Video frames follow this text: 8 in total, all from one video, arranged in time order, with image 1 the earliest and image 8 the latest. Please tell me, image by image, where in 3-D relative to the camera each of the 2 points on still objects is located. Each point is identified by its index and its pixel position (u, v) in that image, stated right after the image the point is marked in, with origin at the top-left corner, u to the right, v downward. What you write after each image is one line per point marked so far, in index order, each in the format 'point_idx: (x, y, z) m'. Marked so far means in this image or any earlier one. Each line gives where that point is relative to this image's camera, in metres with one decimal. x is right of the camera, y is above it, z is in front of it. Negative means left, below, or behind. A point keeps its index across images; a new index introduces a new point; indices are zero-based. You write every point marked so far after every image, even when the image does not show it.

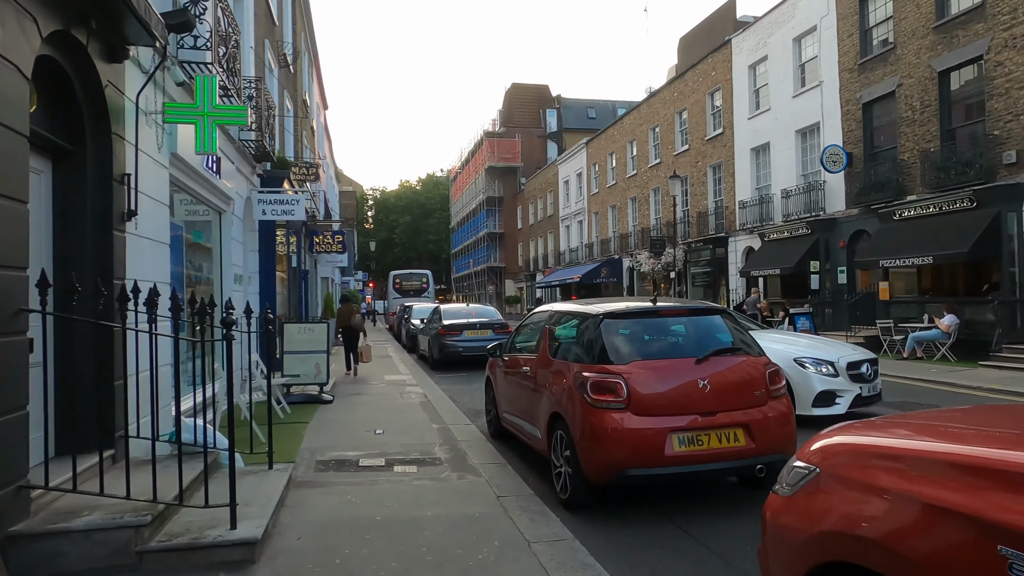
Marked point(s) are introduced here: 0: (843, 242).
0: (+9.2, +1.3, +18.5) m
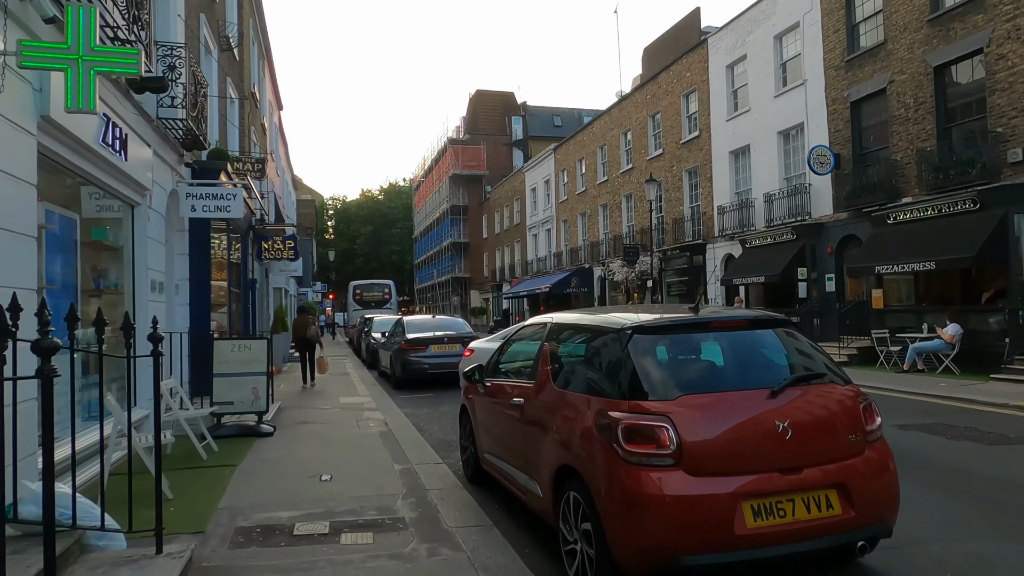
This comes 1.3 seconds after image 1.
0: (+8.4, +1.0, +17.5) m
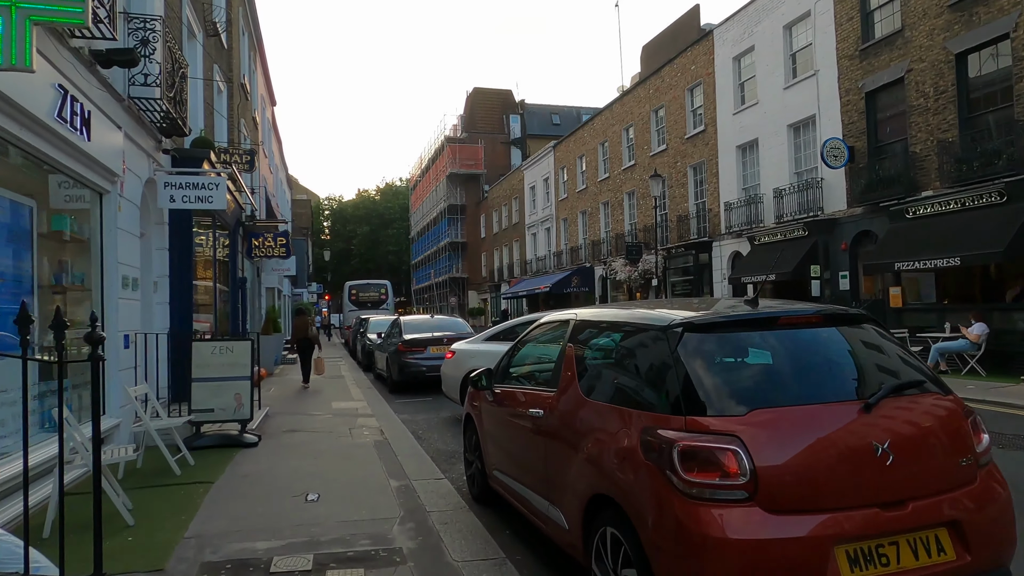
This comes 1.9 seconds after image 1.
0: (+8.4, +1.1, +16.9) m
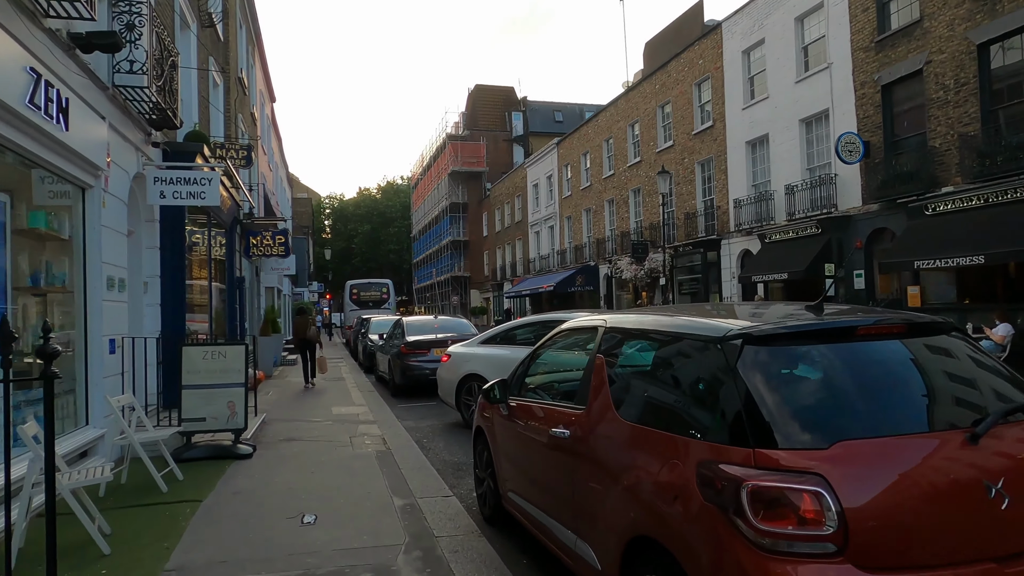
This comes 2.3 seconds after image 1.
0: (+8.5, +1.1, +16.4) m
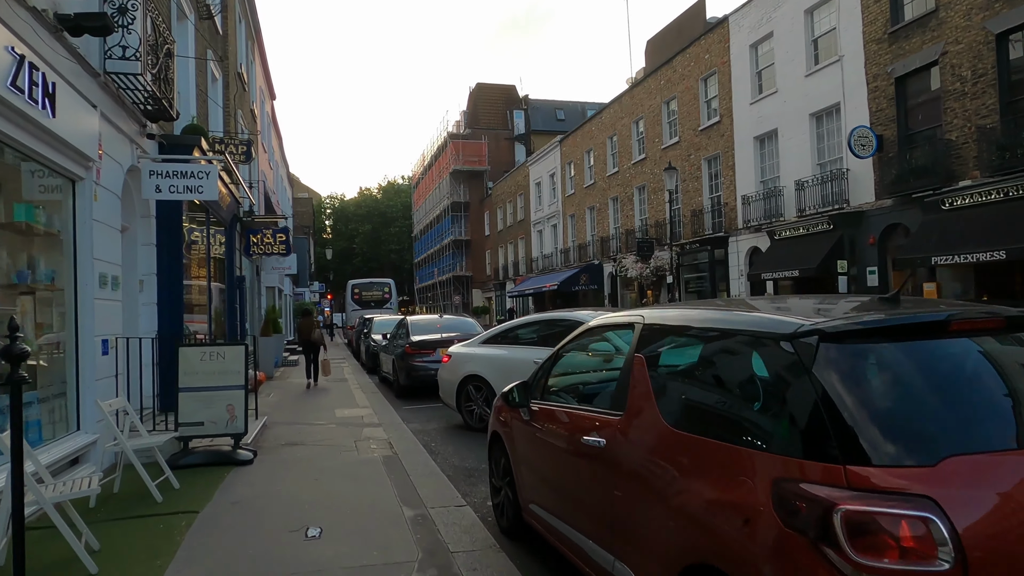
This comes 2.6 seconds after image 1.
0: (+8.7, +1.2, +16.0) m
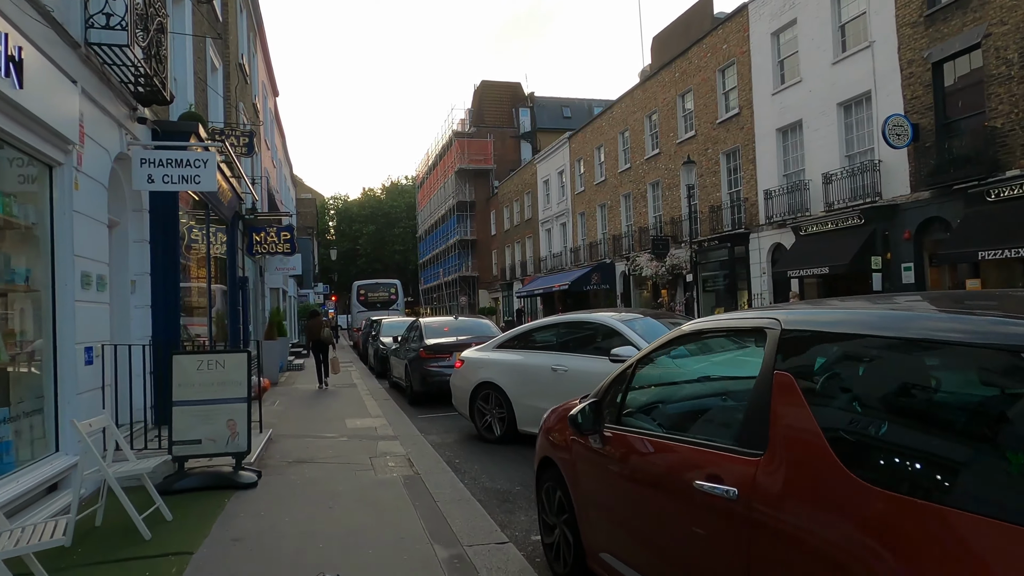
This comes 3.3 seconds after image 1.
0: (+9.0, +1.2, +15.2) m
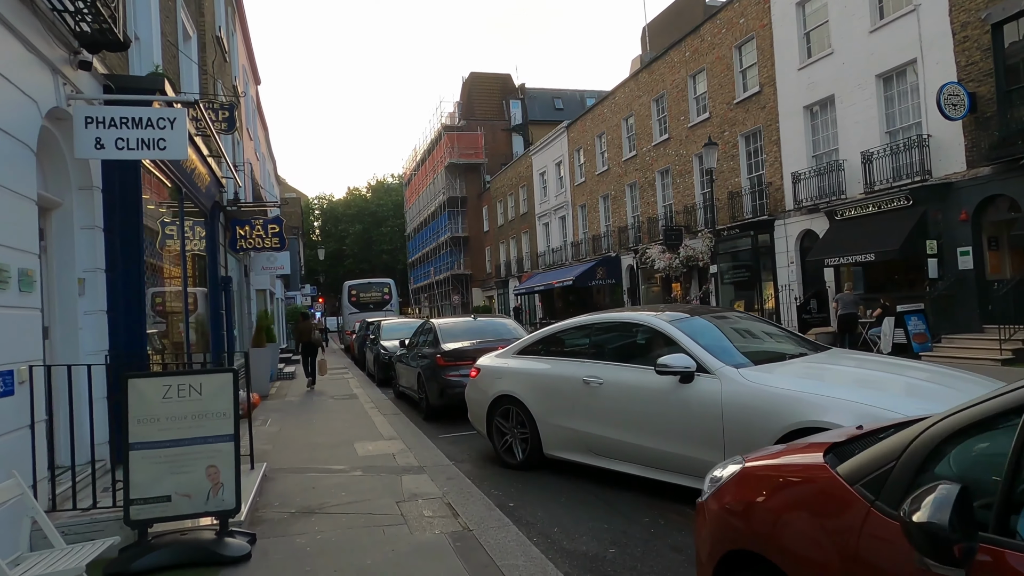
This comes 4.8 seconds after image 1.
0: (+9.4, +1.5, +13.8) m
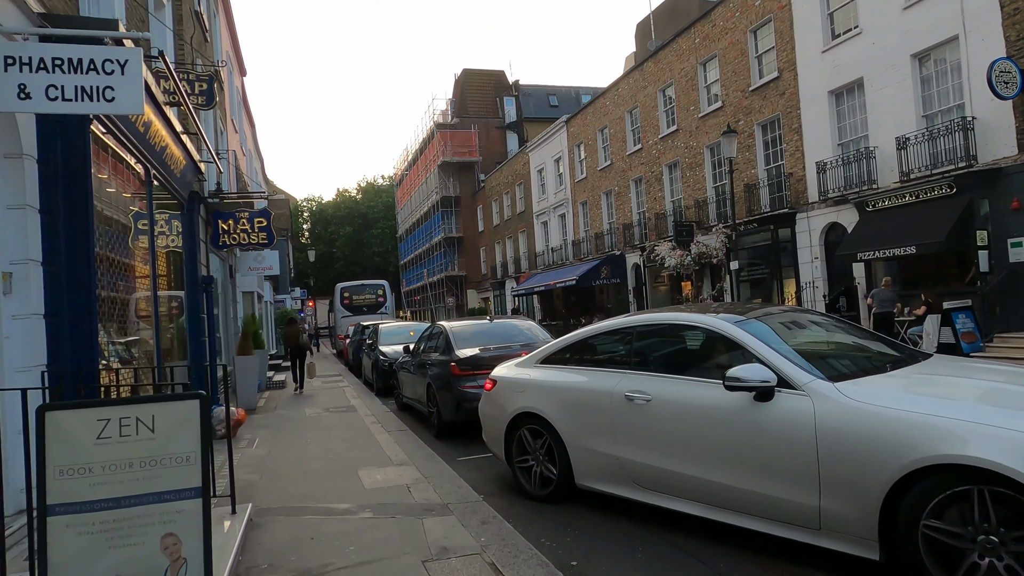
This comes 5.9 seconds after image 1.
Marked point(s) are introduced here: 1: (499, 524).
0: (+9.6, +1.6, +12.7) m
1: (-0.1, -1.7, +4.7) m
